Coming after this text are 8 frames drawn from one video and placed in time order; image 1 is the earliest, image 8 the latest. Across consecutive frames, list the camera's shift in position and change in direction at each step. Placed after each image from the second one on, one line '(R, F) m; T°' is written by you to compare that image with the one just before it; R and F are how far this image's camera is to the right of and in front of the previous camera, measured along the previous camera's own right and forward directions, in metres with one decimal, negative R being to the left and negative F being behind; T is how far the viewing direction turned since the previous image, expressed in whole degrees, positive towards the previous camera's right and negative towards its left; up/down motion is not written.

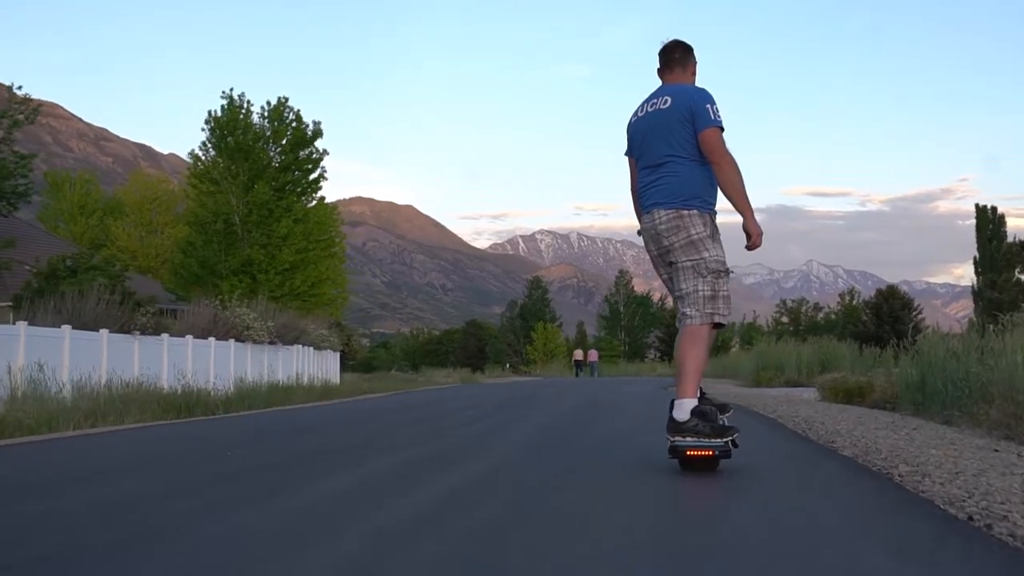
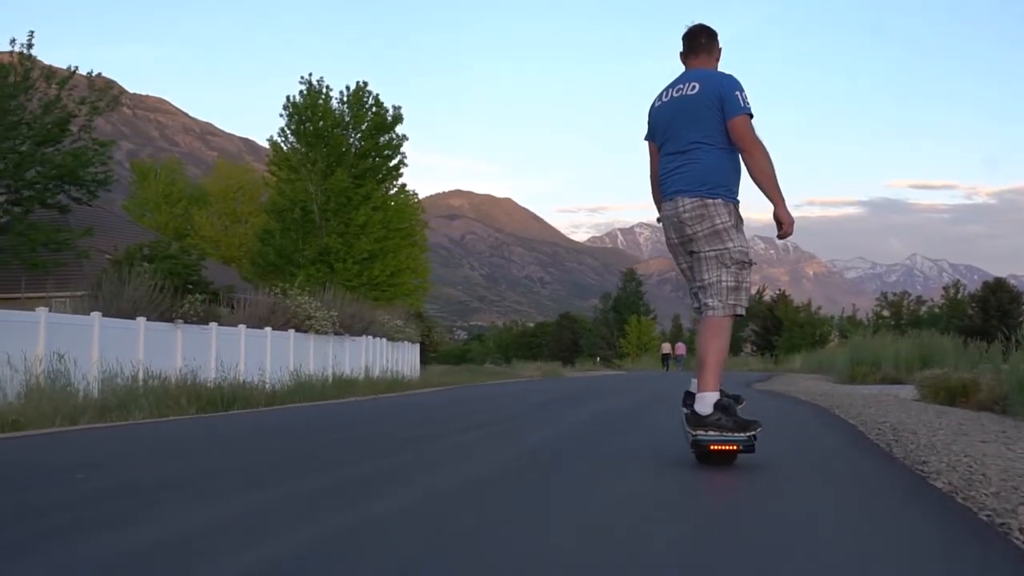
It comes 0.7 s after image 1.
(+0.4, +1.3) m; -4°
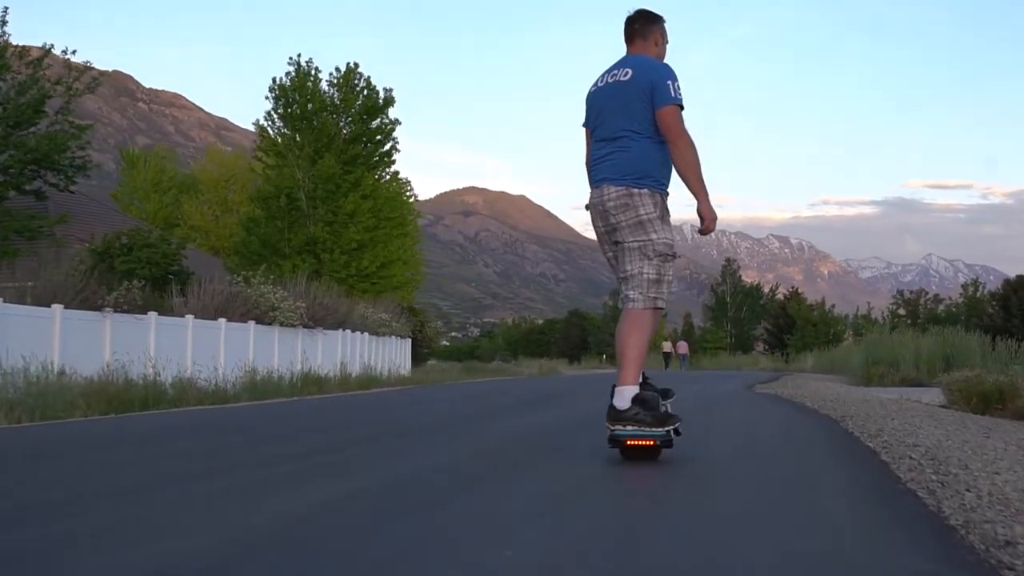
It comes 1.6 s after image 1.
(+0.5, +1.9) m; -1°
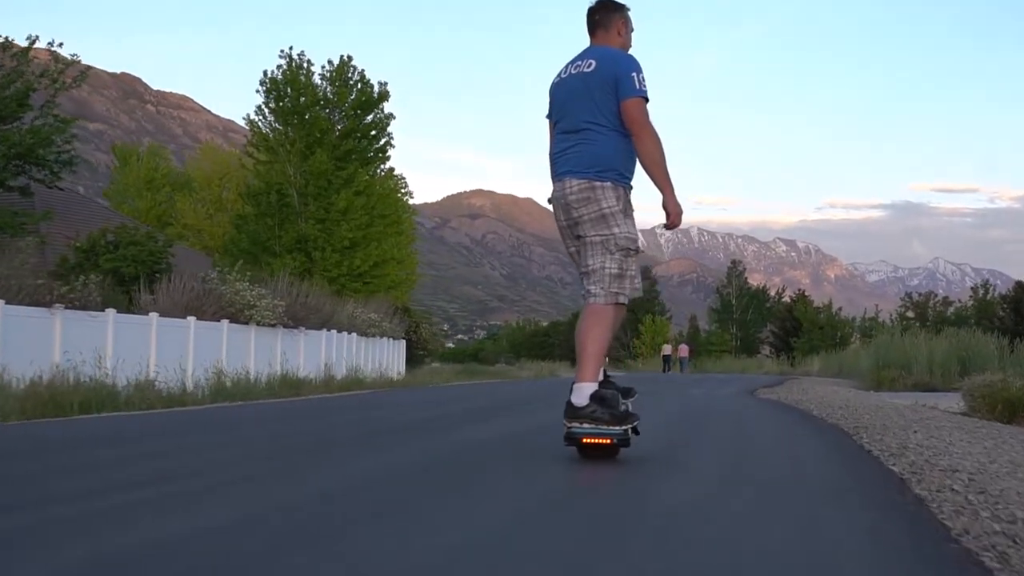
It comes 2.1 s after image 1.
(+0.3, +1.1) m; 0°
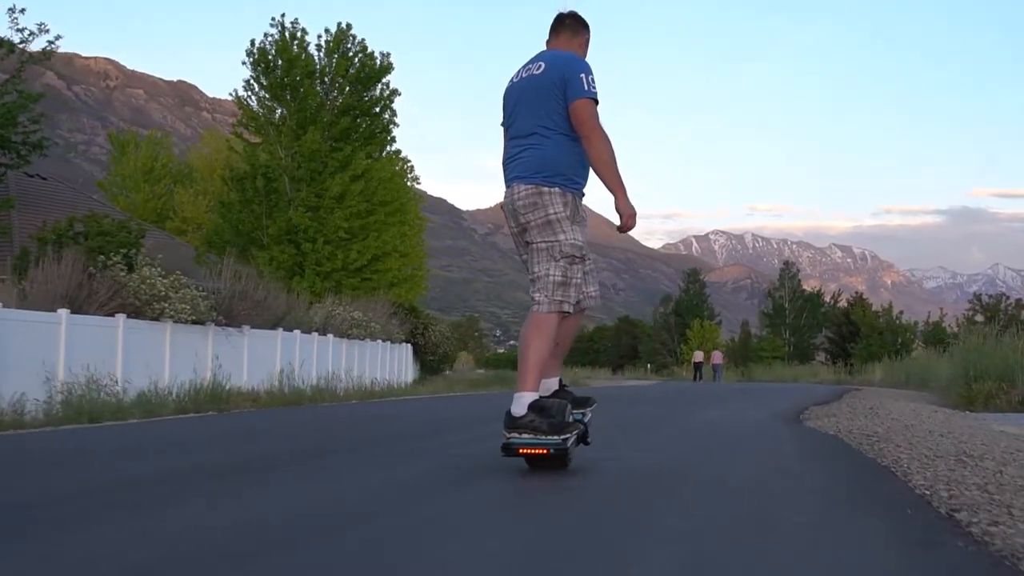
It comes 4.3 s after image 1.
(+0.9, +4.1) m; -2°
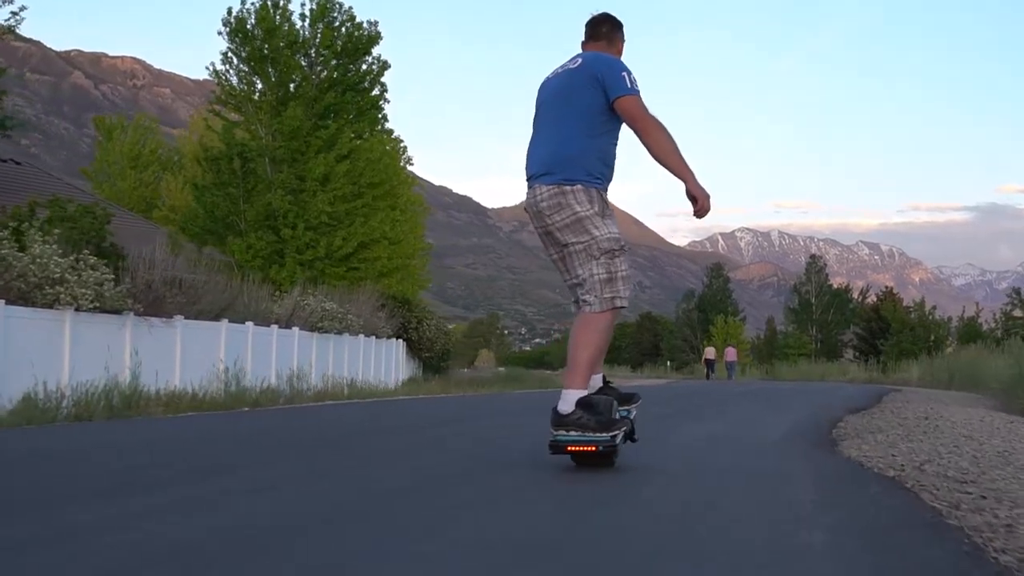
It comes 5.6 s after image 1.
(+0.6, +2.6) m; -1°
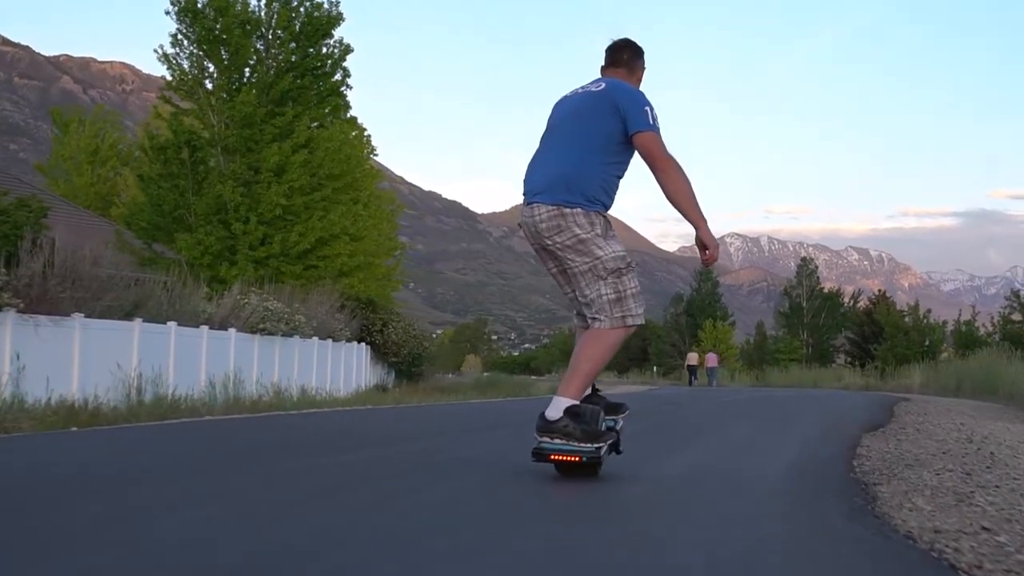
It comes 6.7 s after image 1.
(+0.4, +2.1) m; 0°
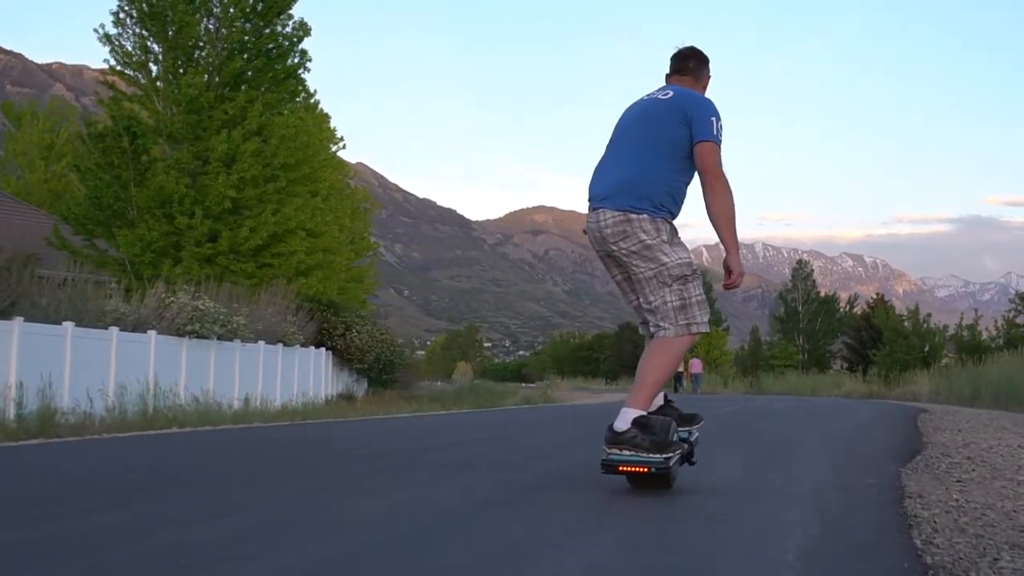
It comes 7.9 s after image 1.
(+0.4, +2.2) m; 0°
